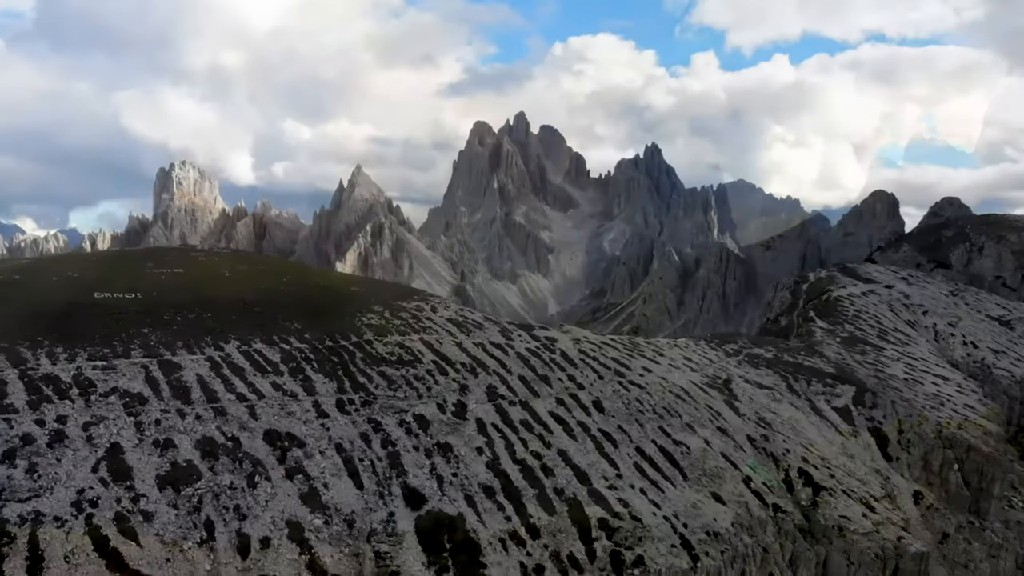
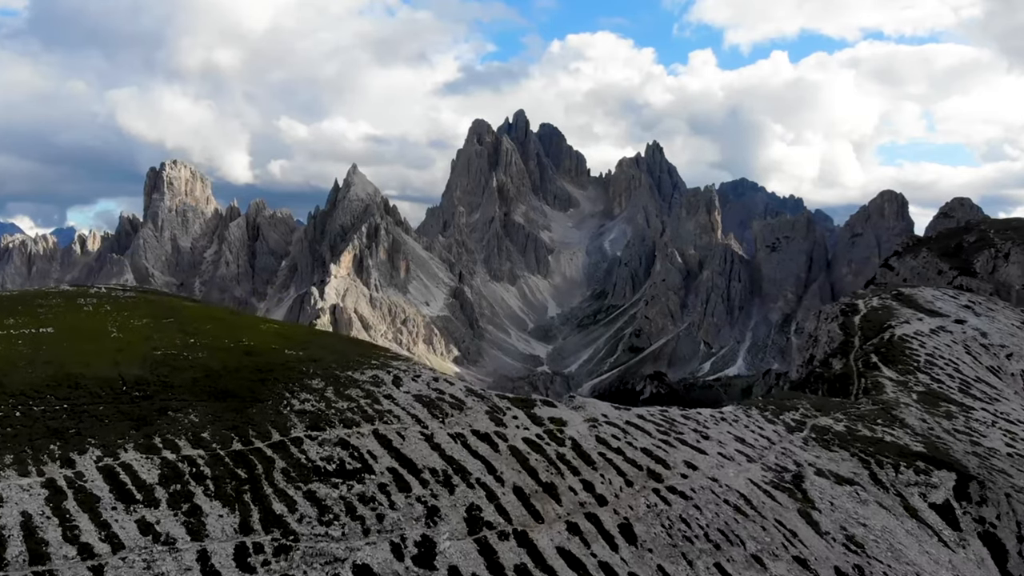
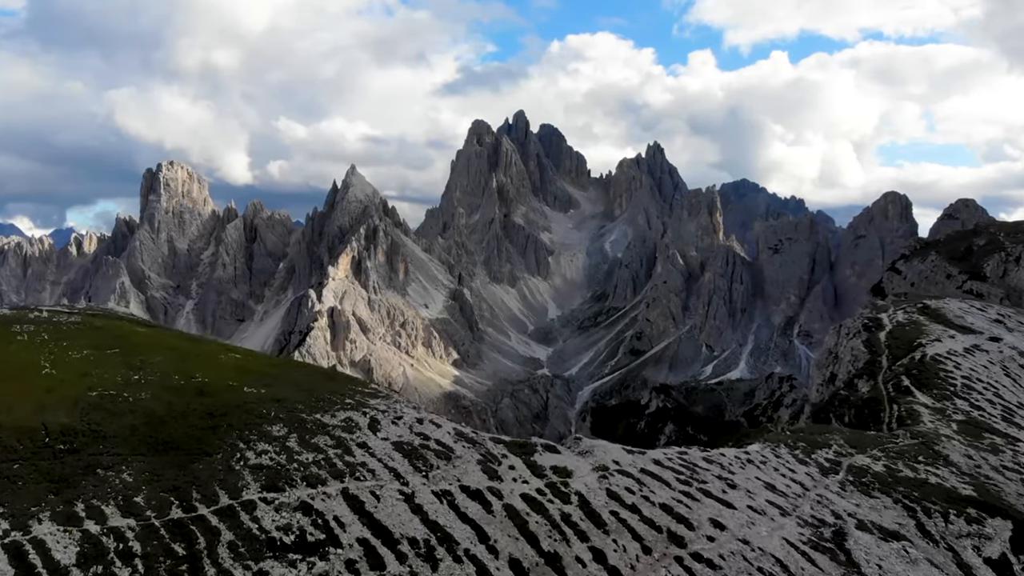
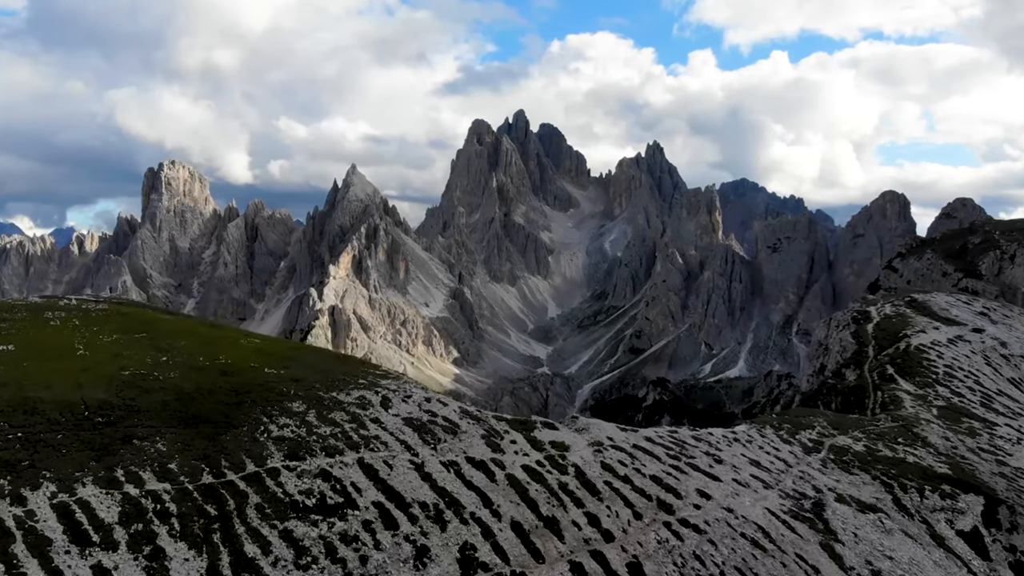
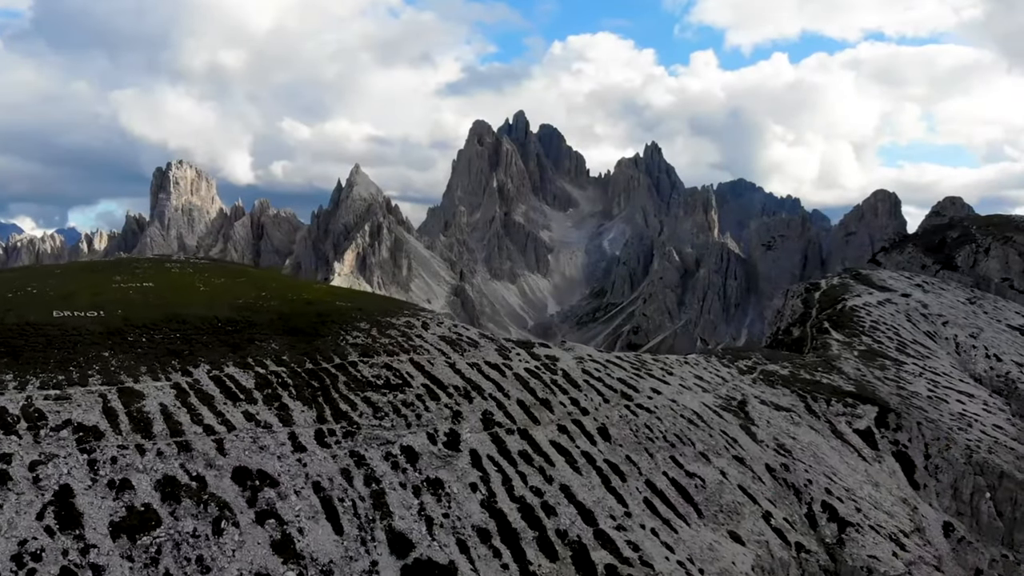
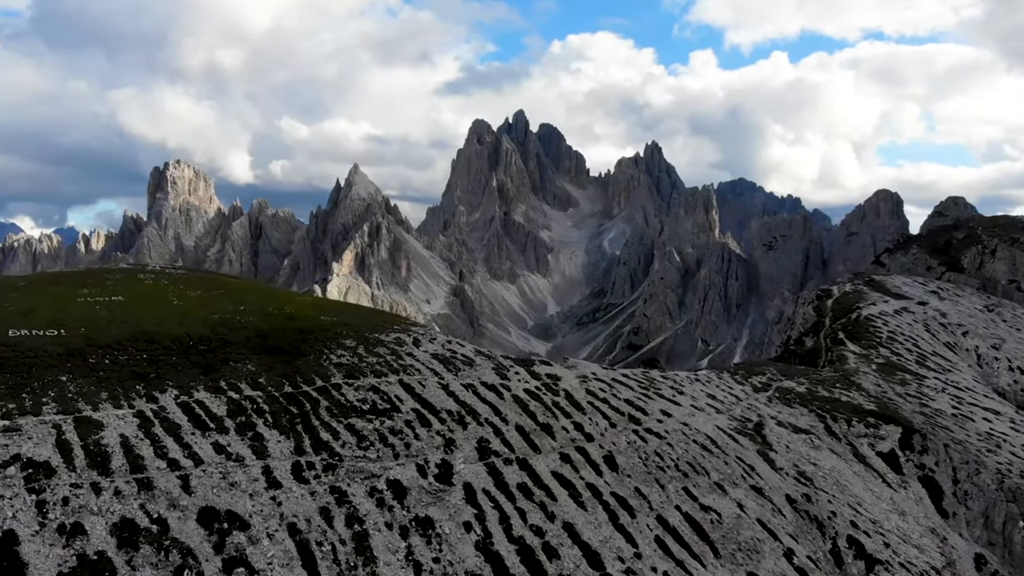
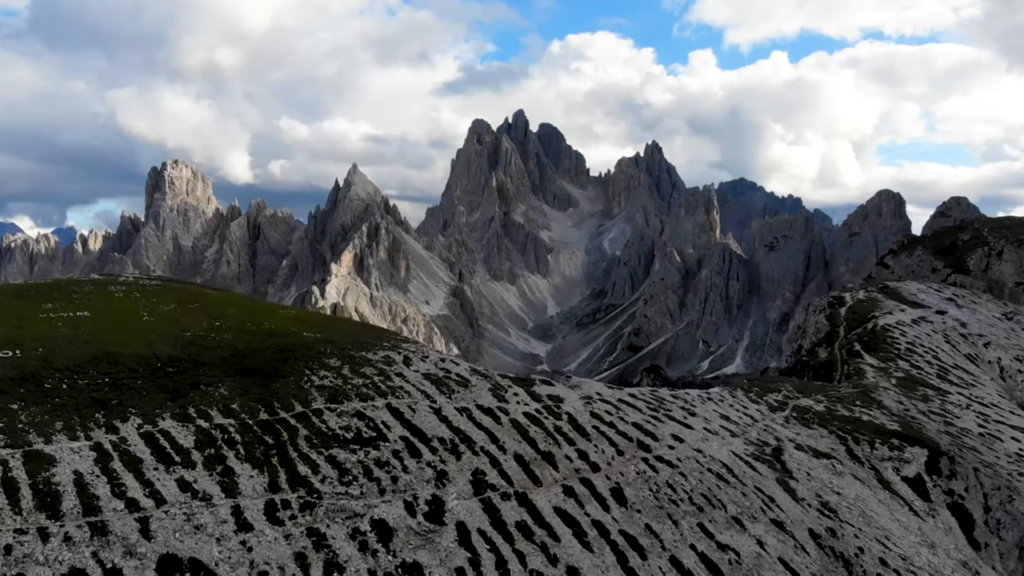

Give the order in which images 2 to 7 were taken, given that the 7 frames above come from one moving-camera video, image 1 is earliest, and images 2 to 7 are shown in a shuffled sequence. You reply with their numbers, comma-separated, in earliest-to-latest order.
5, 6, 7, 2, 4, 3
